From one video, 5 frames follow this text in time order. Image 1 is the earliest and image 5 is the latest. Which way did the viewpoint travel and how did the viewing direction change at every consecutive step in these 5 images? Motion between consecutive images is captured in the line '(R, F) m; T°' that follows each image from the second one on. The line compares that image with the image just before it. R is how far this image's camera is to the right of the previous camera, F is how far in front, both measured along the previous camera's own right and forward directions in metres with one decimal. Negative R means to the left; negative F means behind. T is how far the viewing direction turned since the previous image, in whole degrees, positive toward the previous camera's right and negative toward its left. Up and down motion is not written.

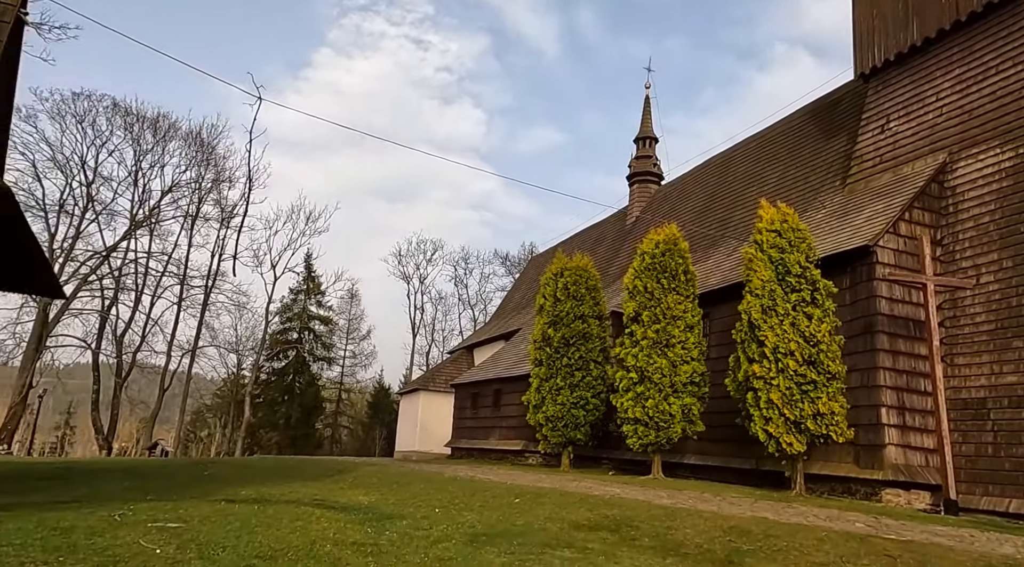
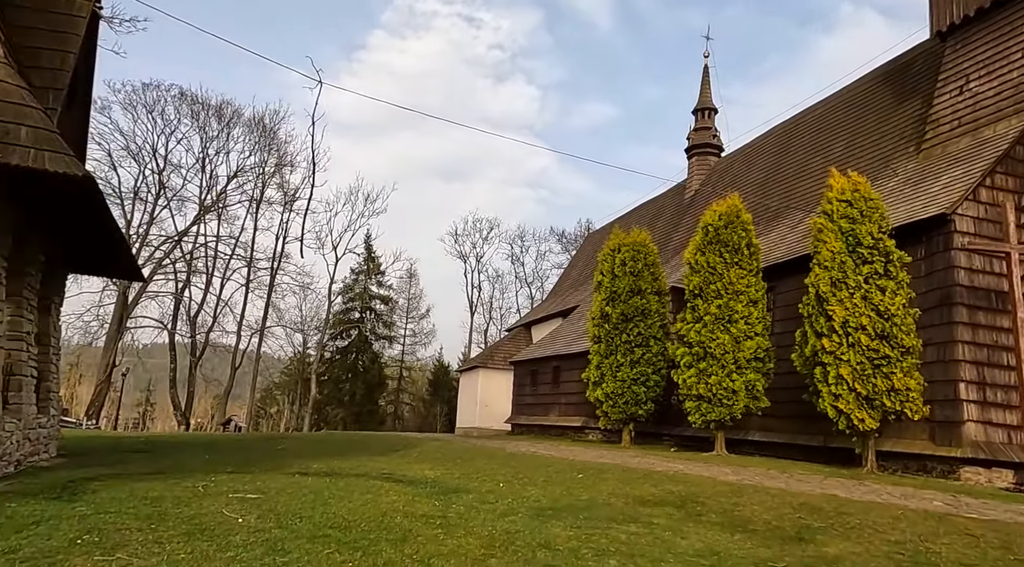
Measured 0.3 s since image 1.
(-0.1, 0.0) m; -5°
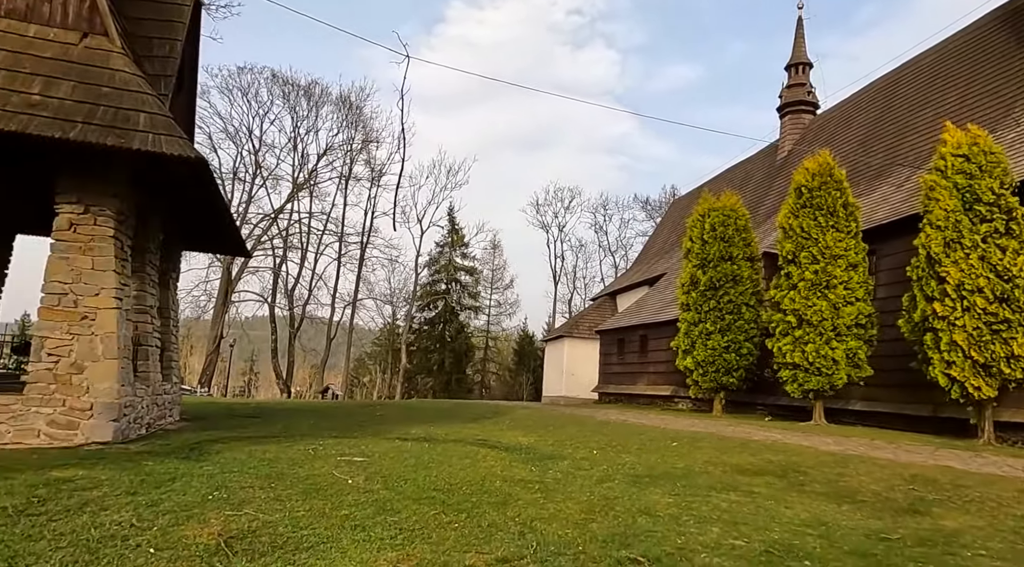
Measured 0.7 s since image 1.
(-0.1, 0.0) m; -7°
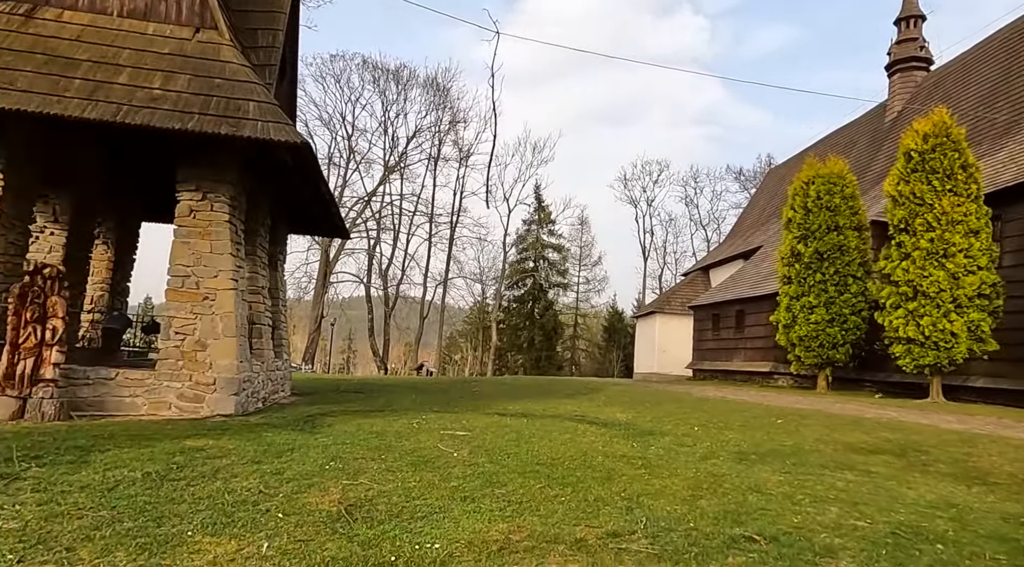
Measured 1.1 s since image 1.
(-0.1, 0.0) m; -7°
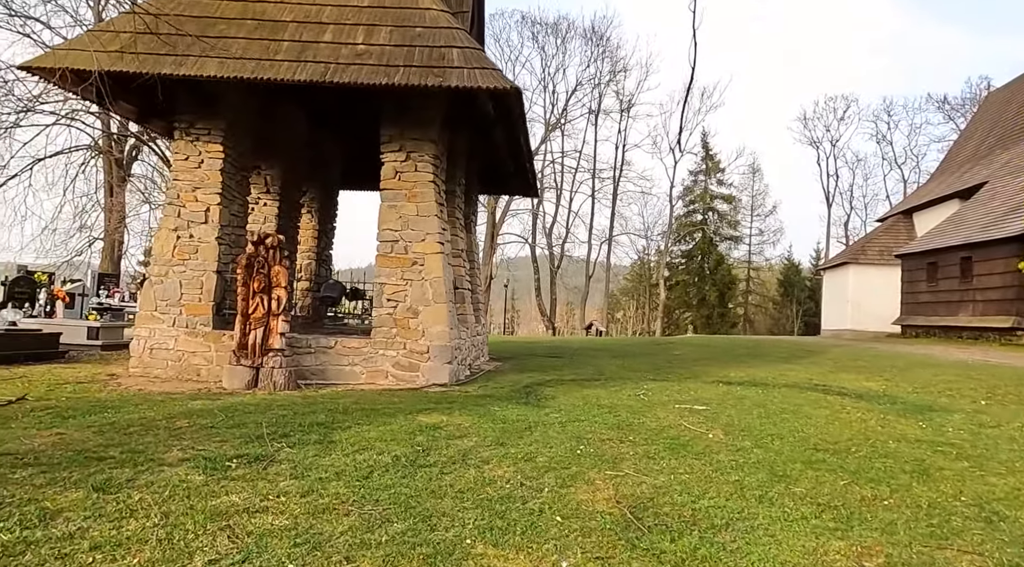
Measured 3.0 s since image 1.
(-0.8, +0.8) m; -13°
